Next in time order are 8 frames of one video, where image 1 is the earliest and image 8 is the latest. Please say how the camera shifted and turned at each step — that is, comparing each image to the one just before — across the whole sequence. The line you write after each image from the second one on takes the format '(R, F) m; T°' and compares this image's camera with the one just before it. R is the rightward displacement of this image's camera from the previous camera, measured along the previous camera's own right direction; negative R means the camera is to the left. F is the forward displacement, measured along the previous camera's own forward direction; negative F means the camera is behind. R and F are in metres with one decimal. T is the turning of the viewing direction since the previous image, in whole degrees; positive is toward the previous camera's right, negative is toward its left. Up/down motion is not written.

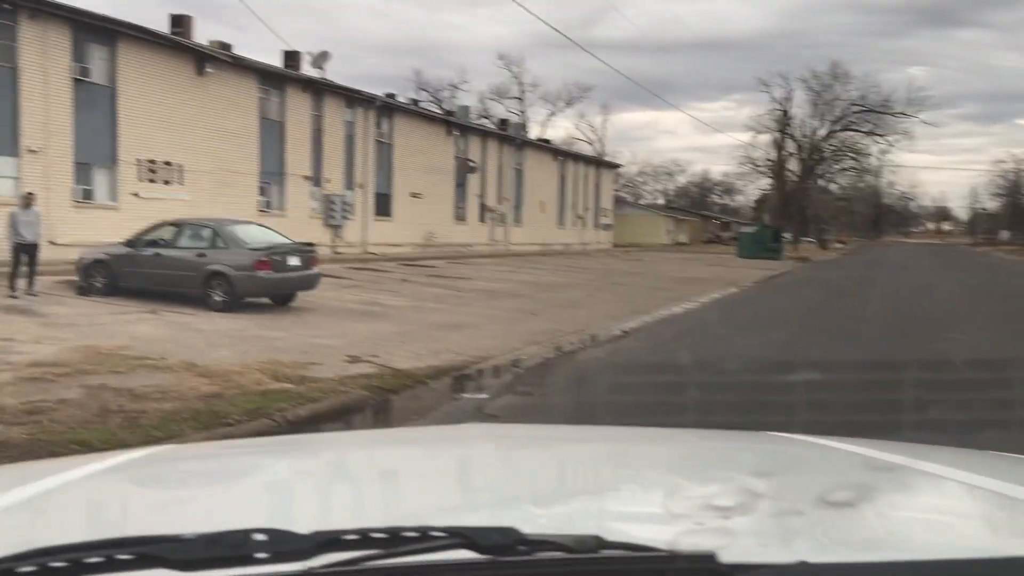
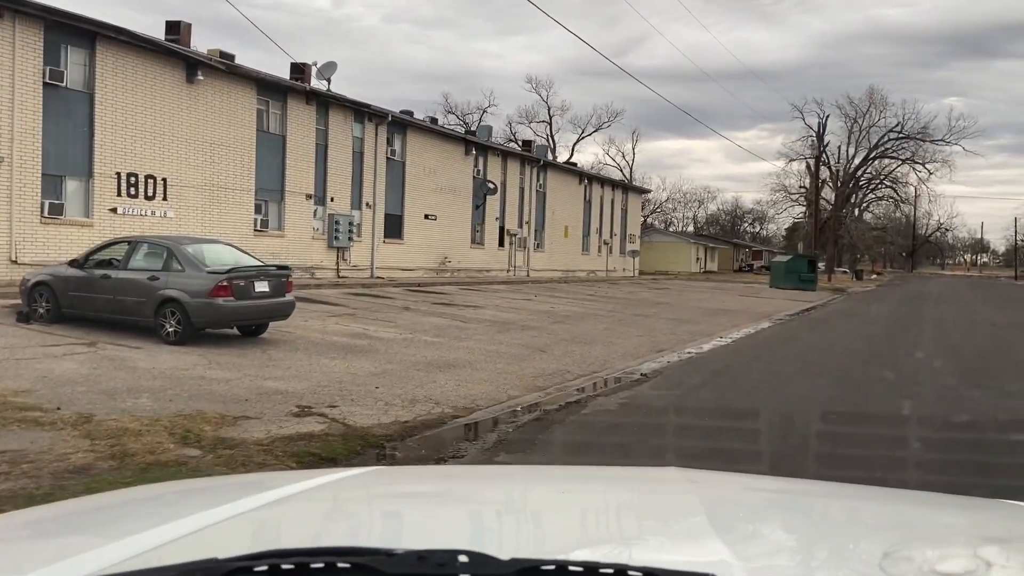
(+0.4, +1.9) m; -2°
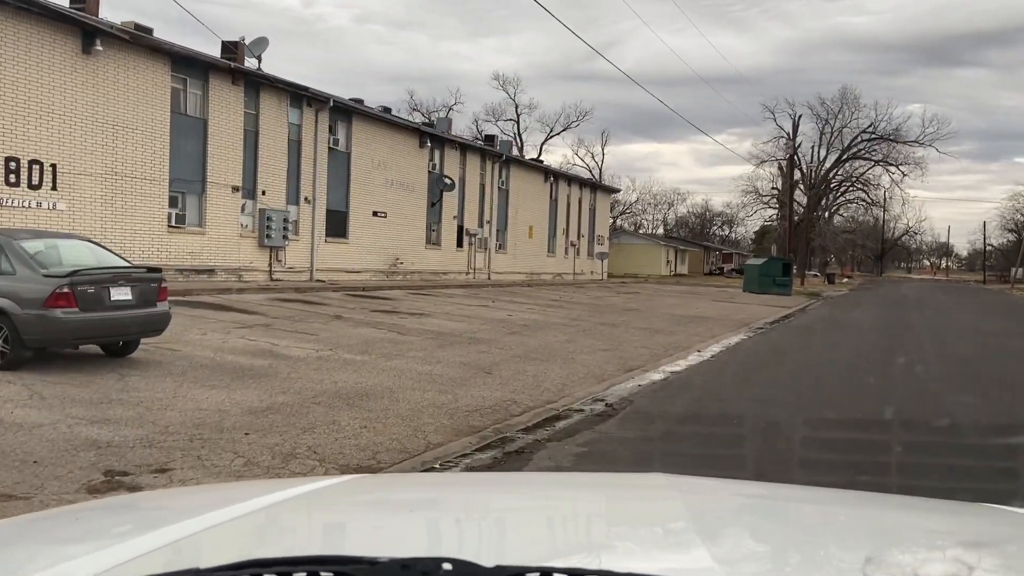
(+0.4, +2.3) m; +2°
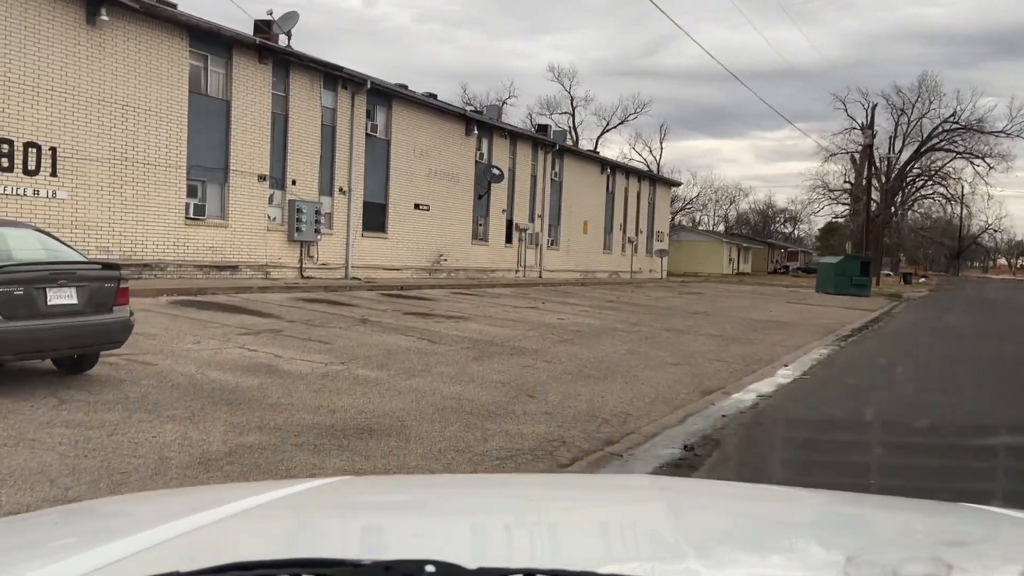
(0.0, +2.1) m; -4°
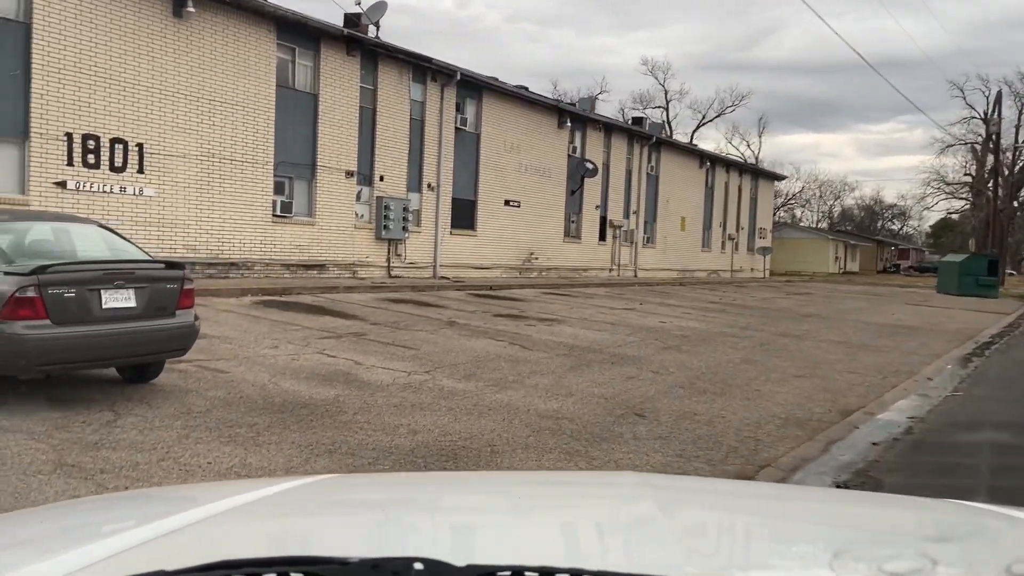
(-0.2, +1.1) m; -6°
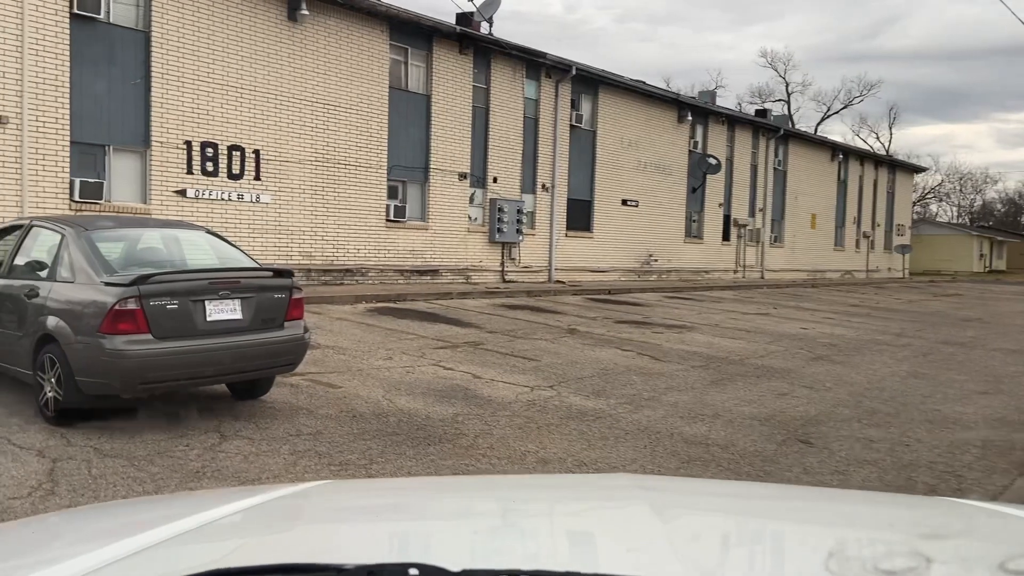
(-0.2, +0.8) m; -8°
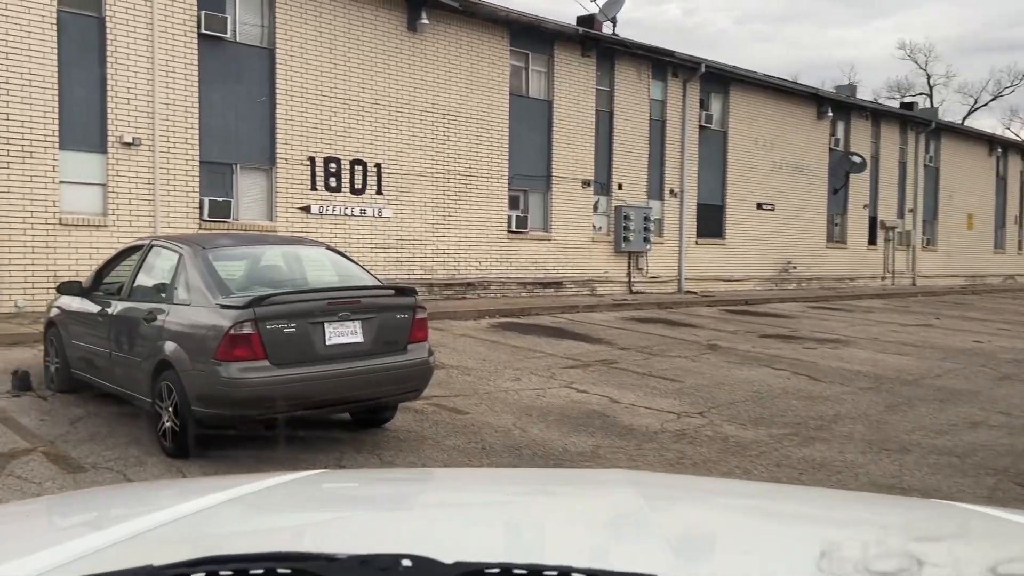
(-0.2, +0.7) m; -8°
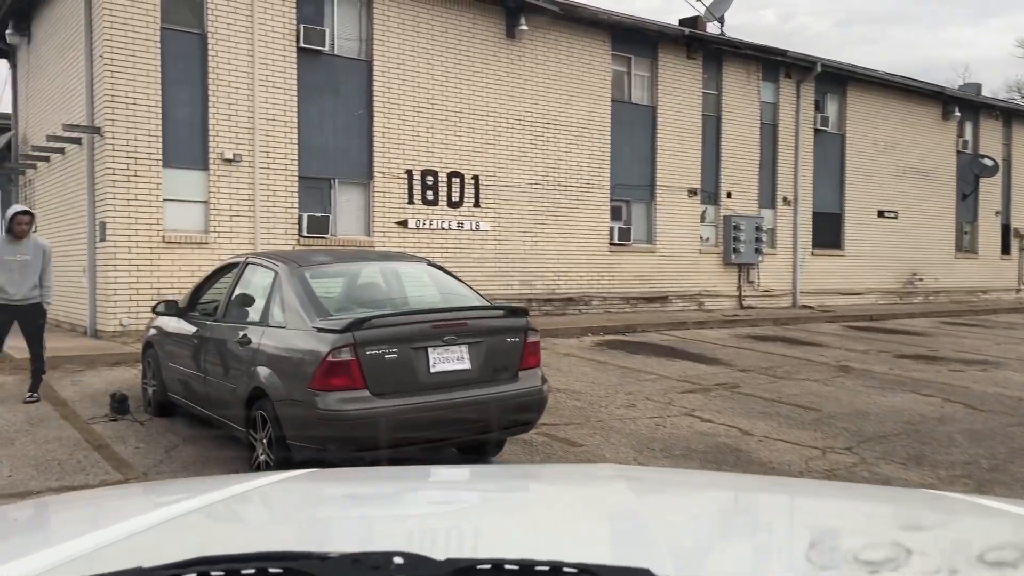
(-0.2, +0.6) m; -7°
